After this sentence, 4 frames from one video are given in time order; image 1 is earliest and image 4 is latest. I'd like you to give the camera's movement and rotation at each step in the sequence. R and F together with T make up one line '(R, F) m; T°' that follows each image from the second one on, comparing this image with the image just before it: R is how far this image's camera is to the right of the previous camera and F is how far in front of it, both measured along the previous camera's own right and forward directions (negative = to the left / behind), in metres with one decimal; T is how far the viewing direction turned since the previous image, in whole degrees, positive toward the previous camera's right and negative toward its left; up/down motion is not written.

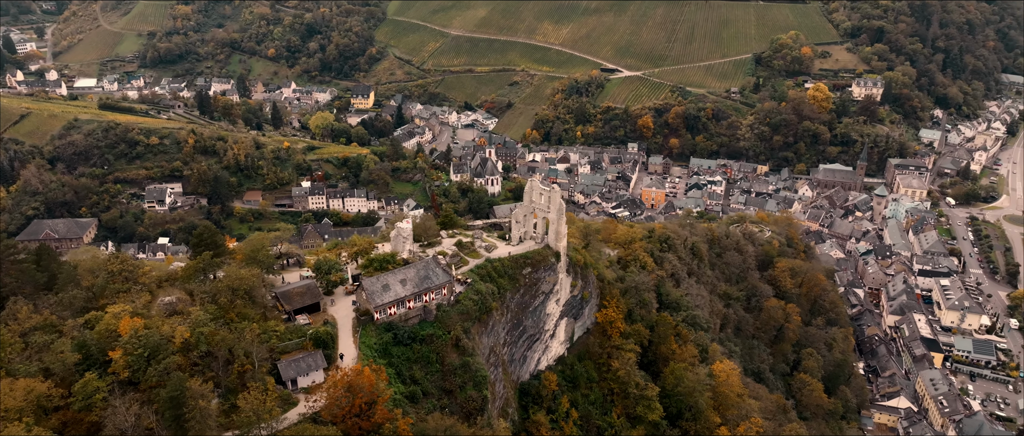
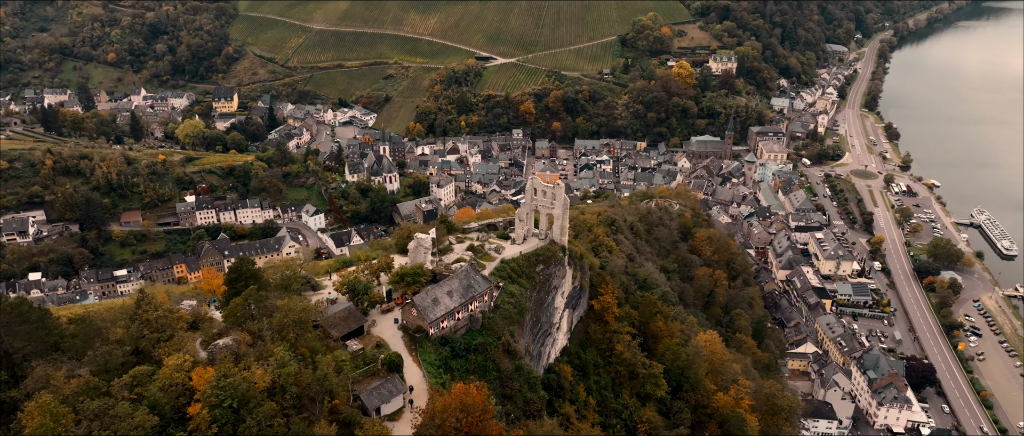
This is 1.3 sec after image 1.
(-4.9, +0.4) m; +11°
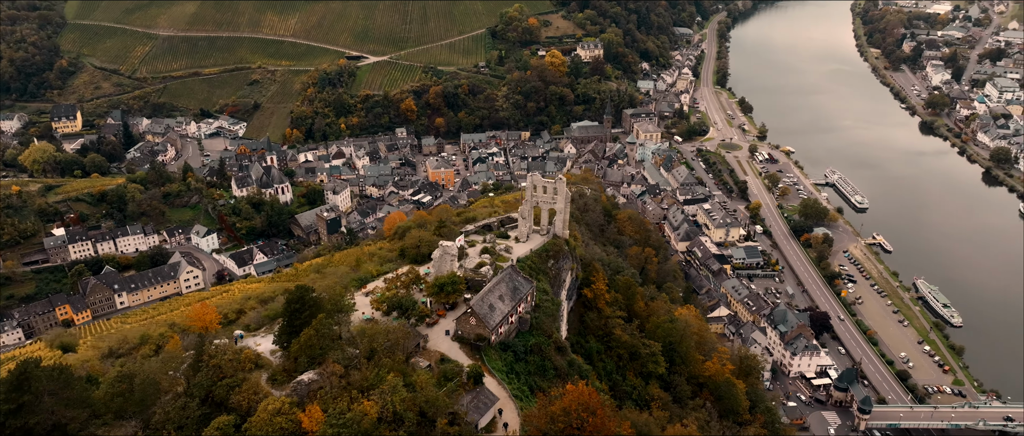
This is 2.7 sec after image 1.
(-4.9, +0.5) m; +11°
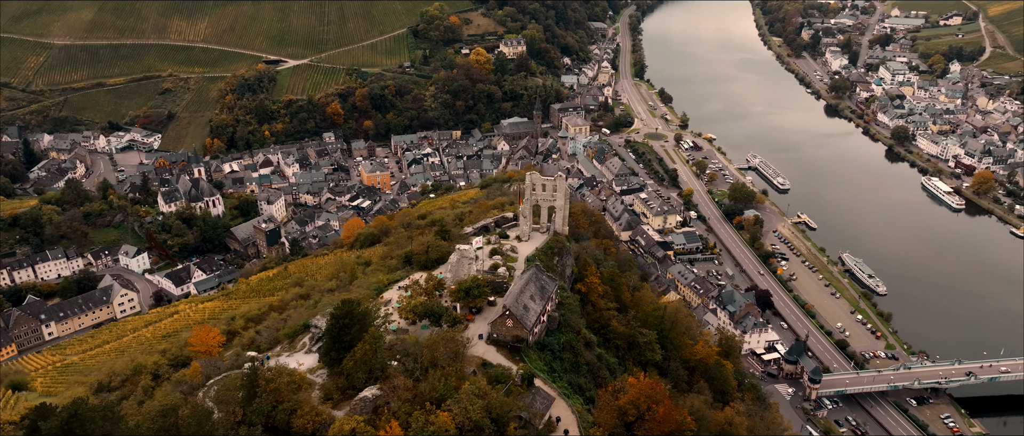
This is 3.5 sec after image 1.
(-2.9, +0.2) m; +7°
